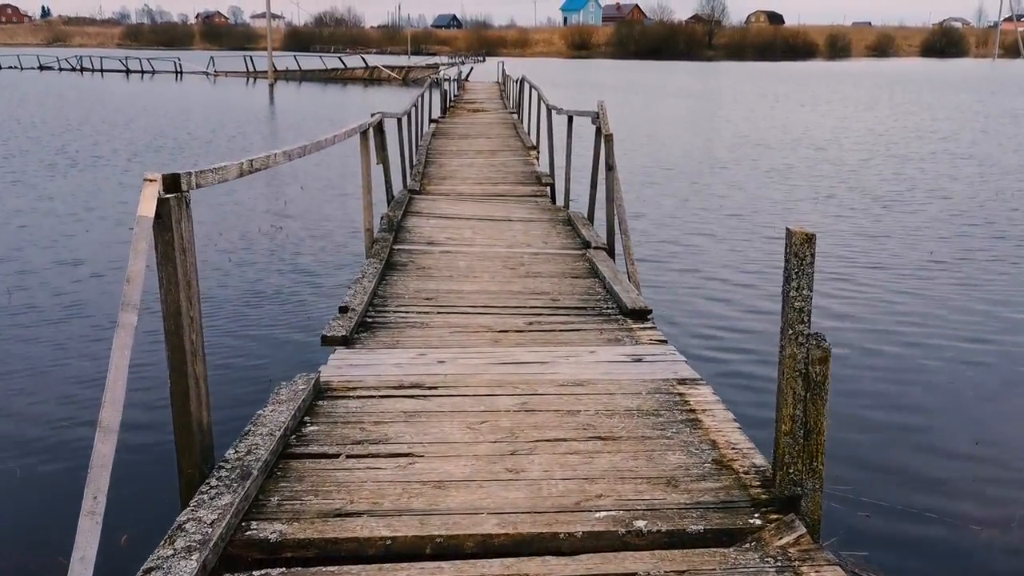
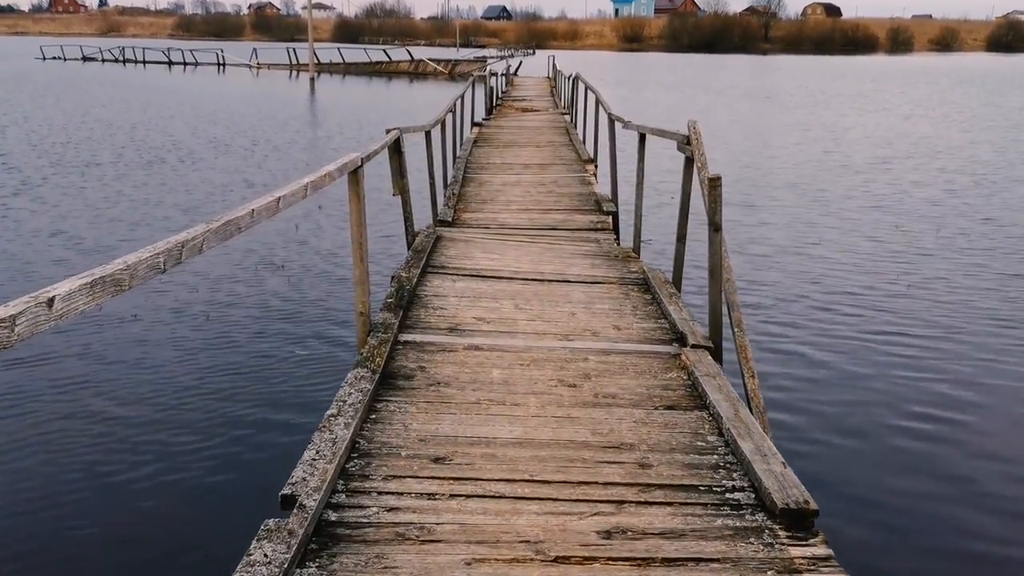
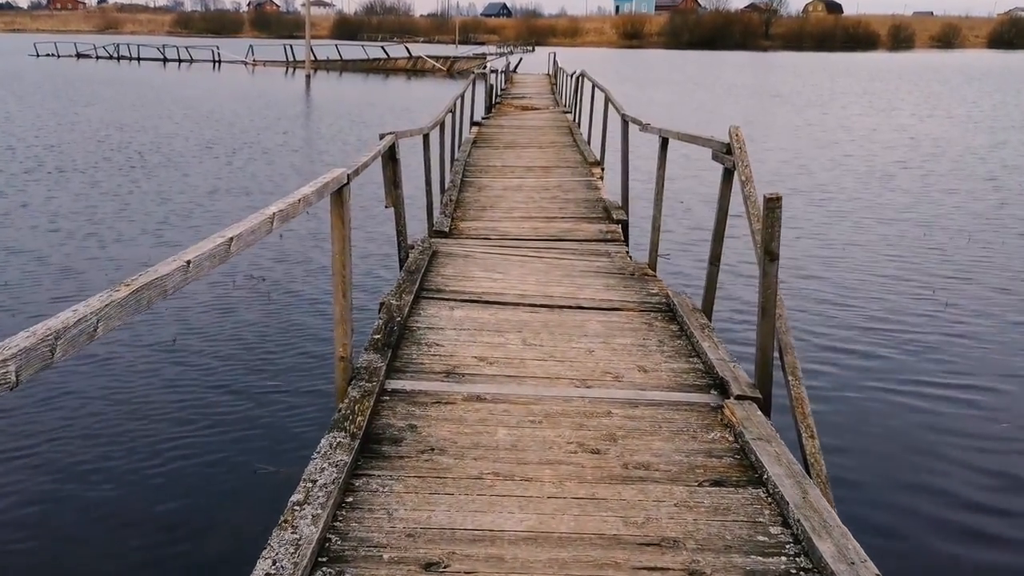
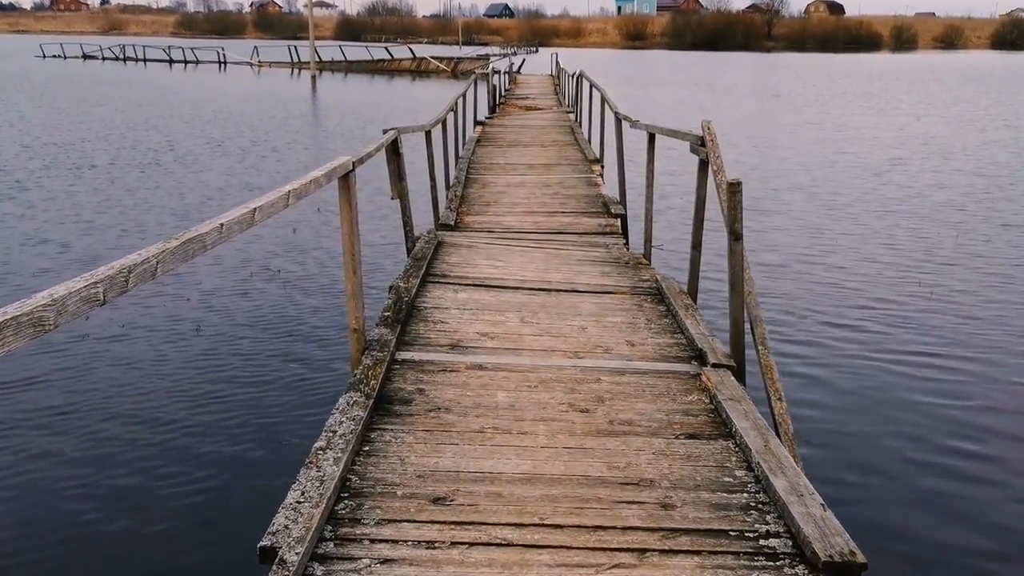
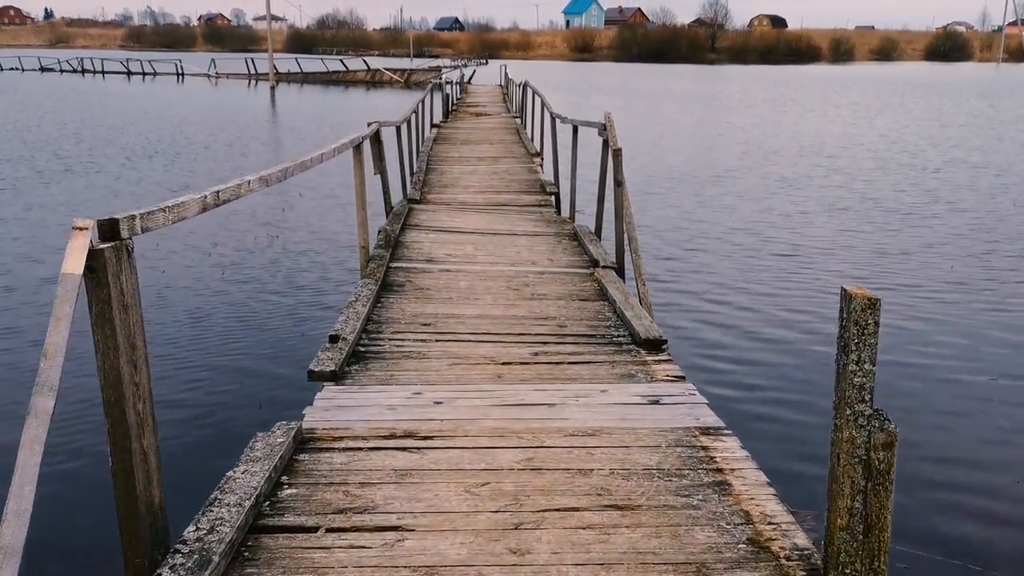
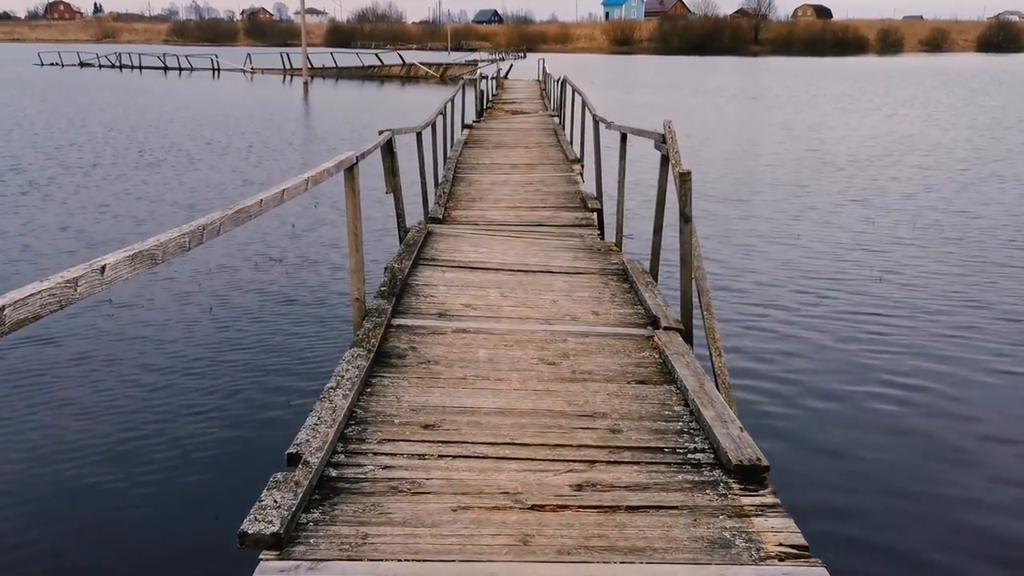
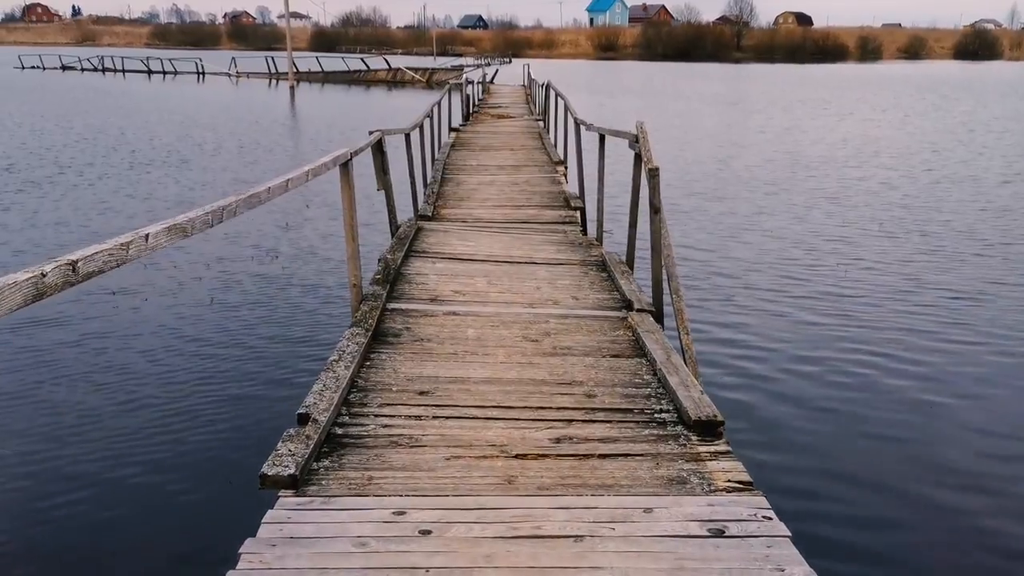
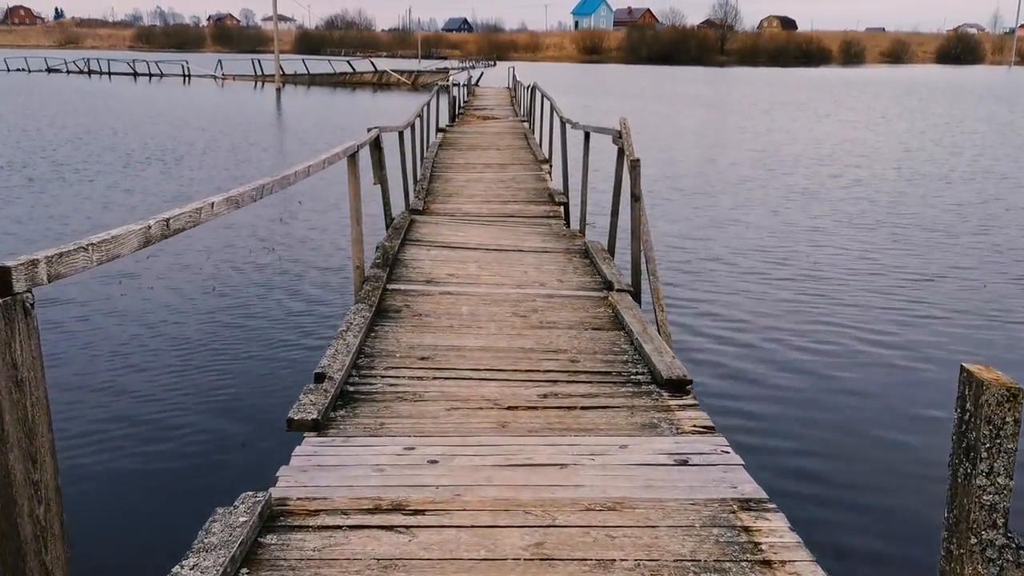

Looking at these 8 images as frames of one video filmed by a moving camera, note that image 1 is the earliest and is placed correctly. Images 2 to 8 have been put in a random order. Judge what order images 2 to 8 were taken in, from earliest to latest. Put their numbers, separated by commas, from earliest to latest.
5, 8, 7, 6, 2, 4, 3
